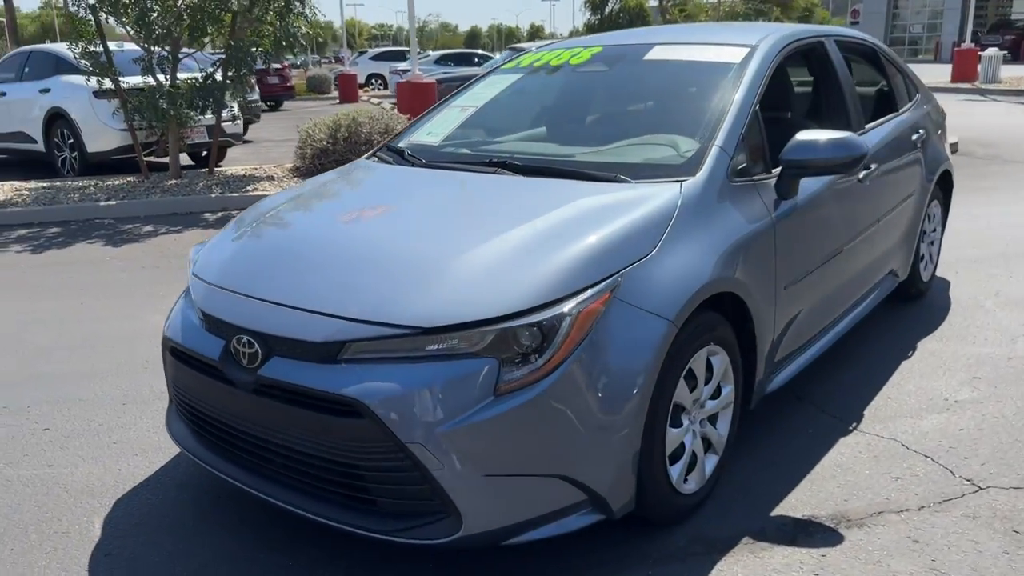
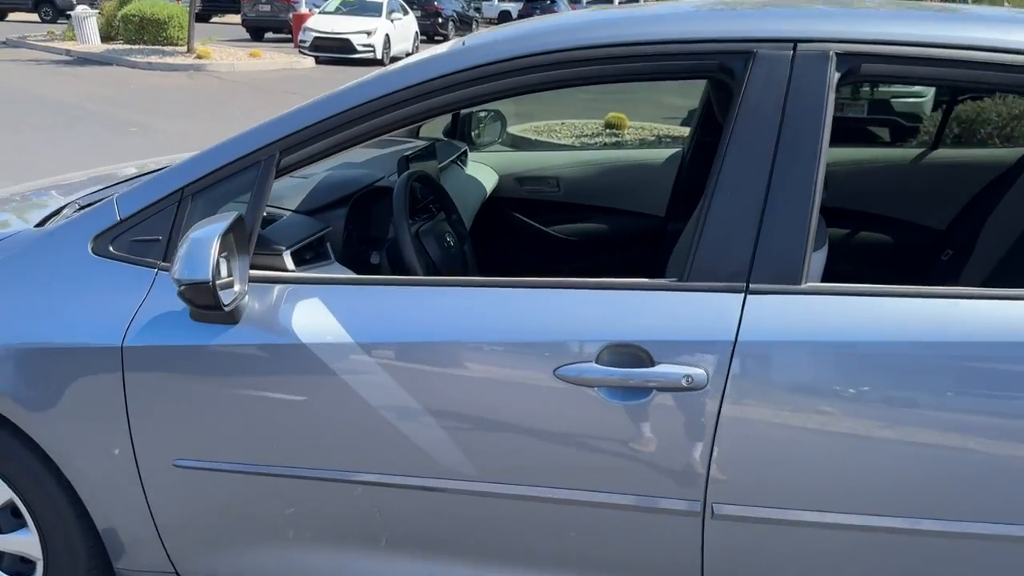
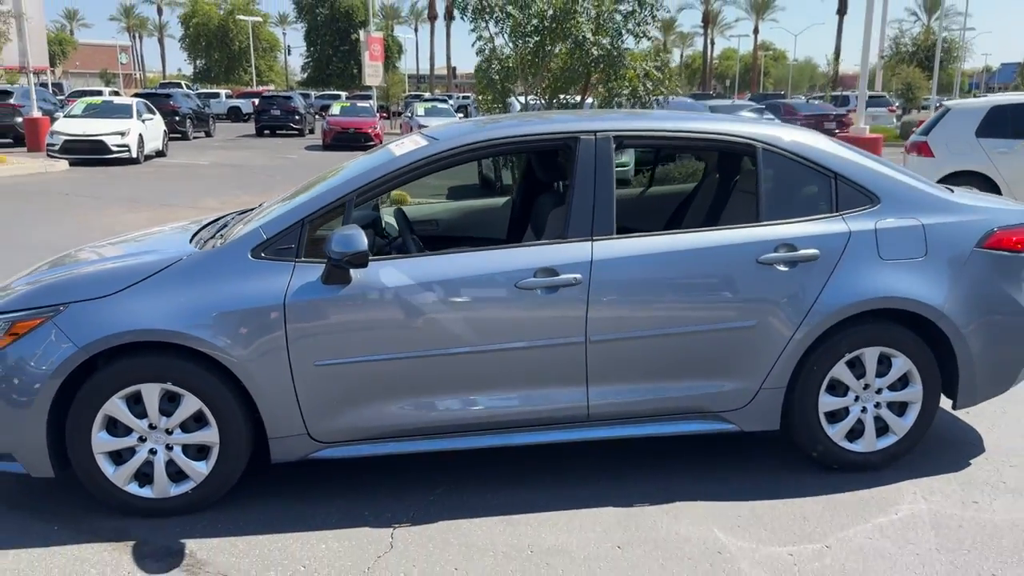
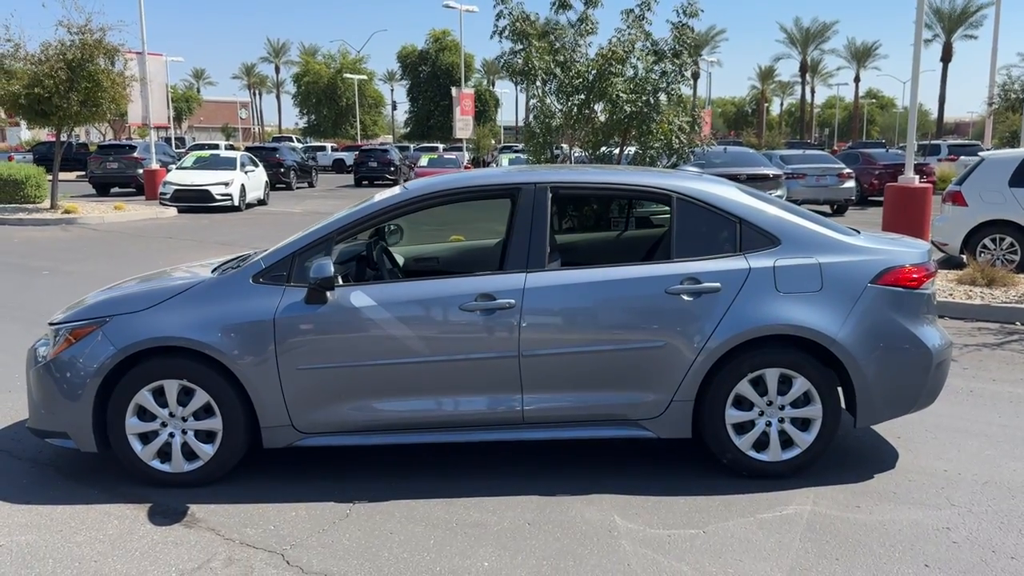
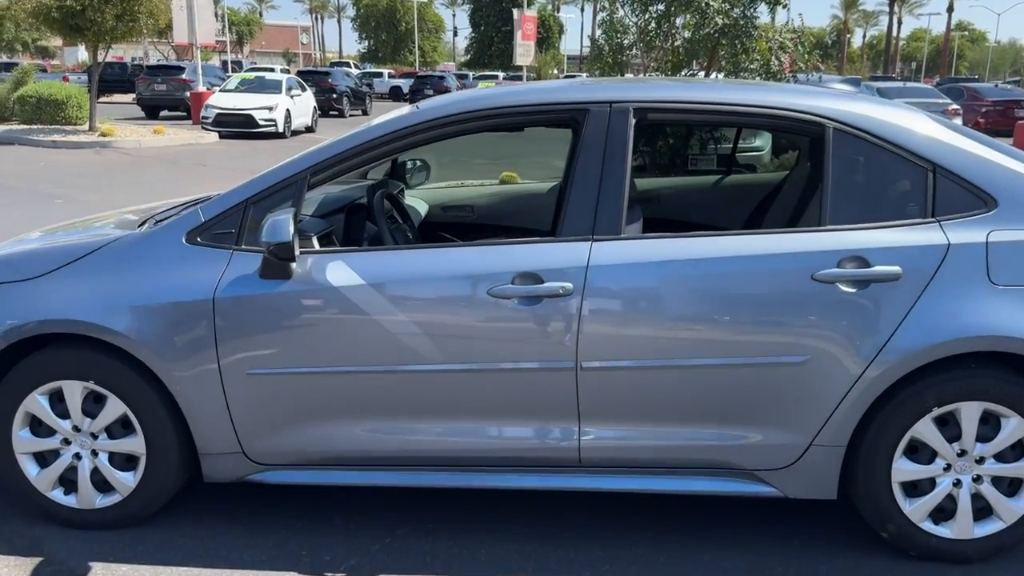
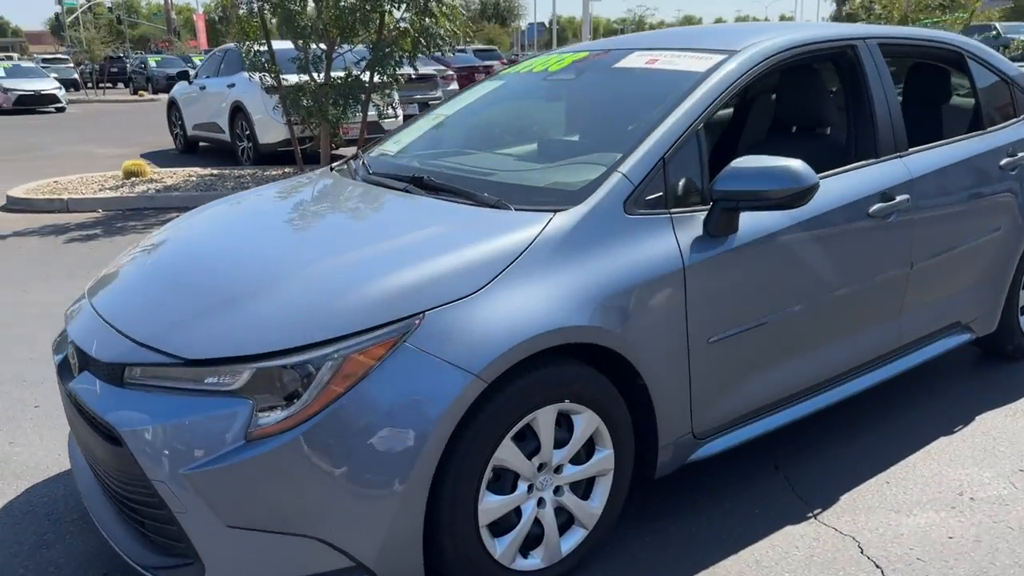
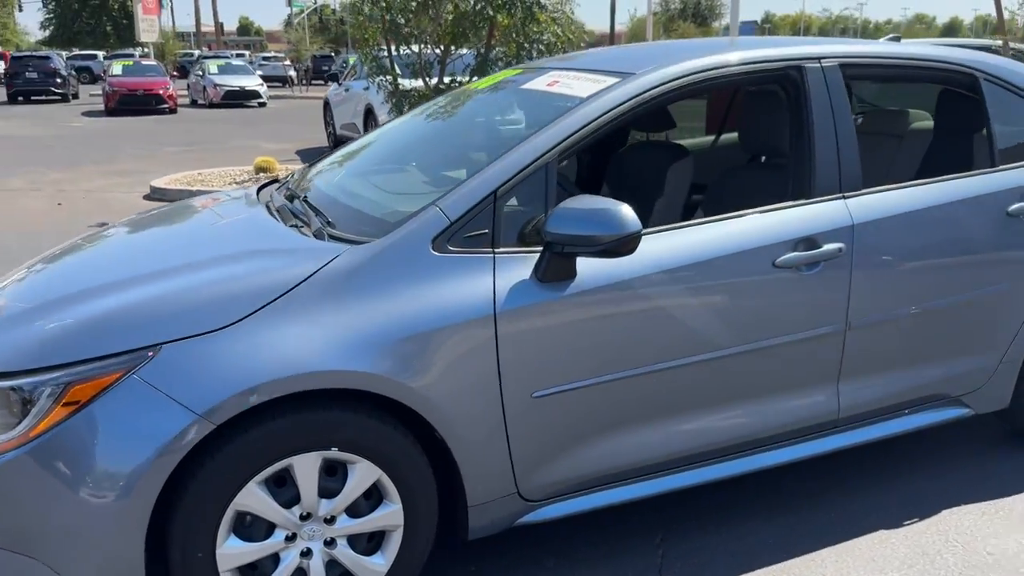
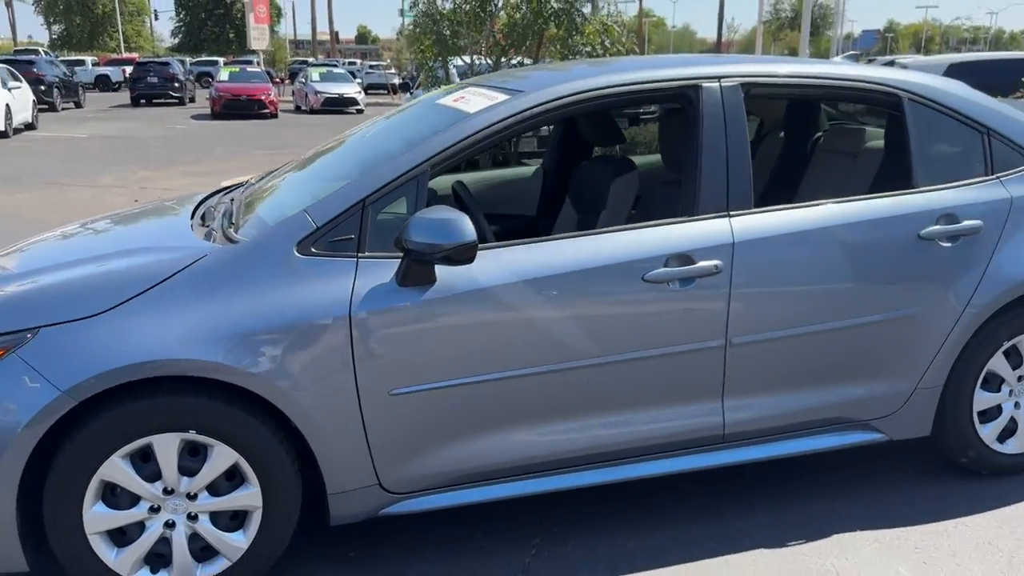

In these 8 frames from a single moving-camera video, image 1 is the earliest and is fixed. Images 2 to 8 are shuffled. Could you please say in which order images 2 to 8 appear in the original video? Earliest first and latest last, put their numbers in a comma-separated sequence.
6, 7, 8, 3, 4, 5, 2
